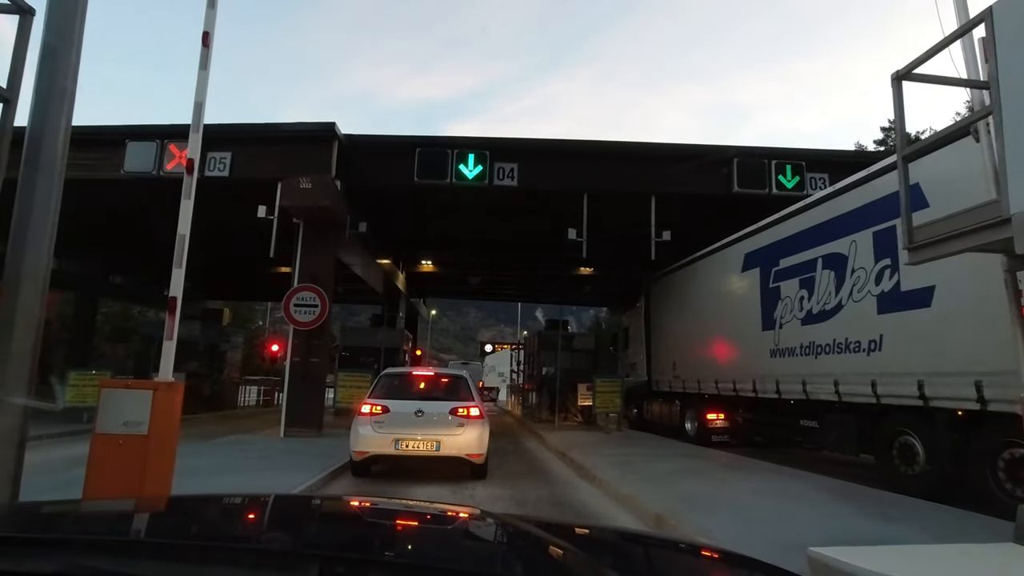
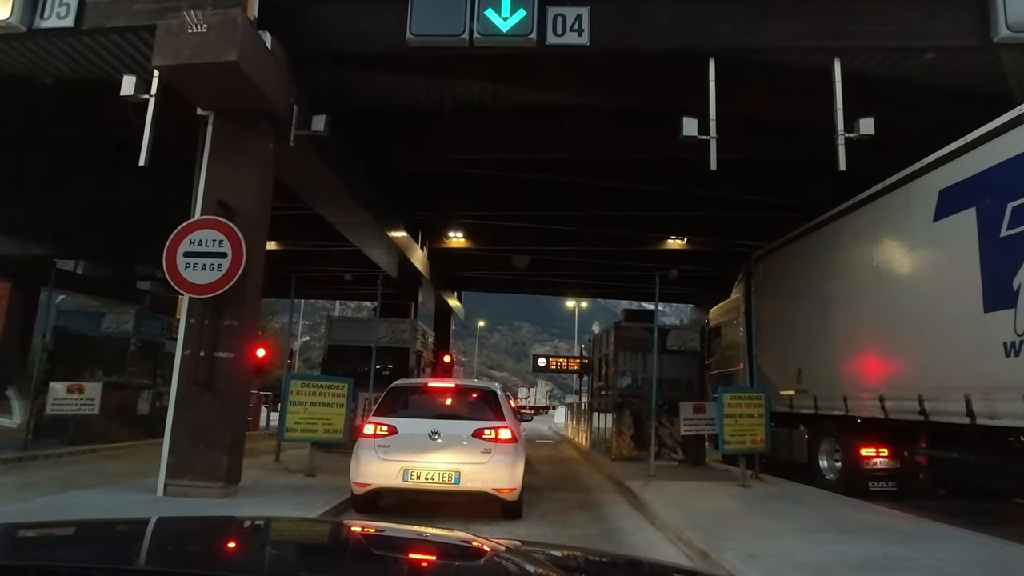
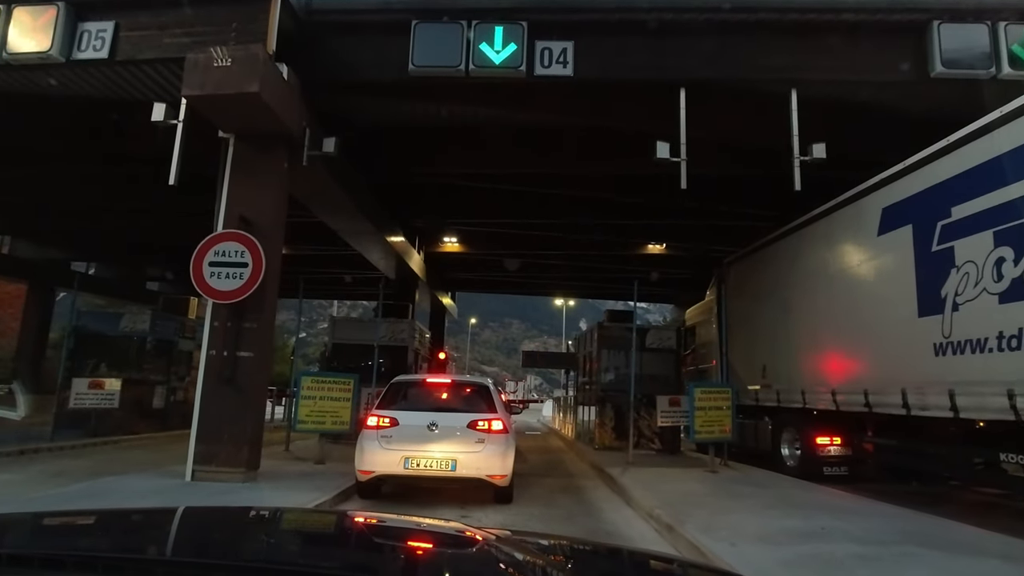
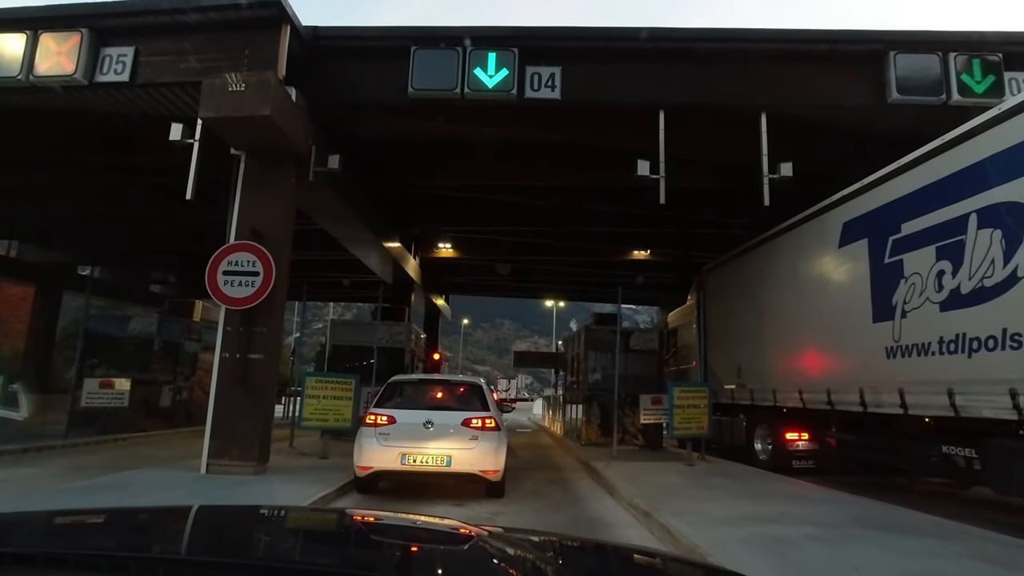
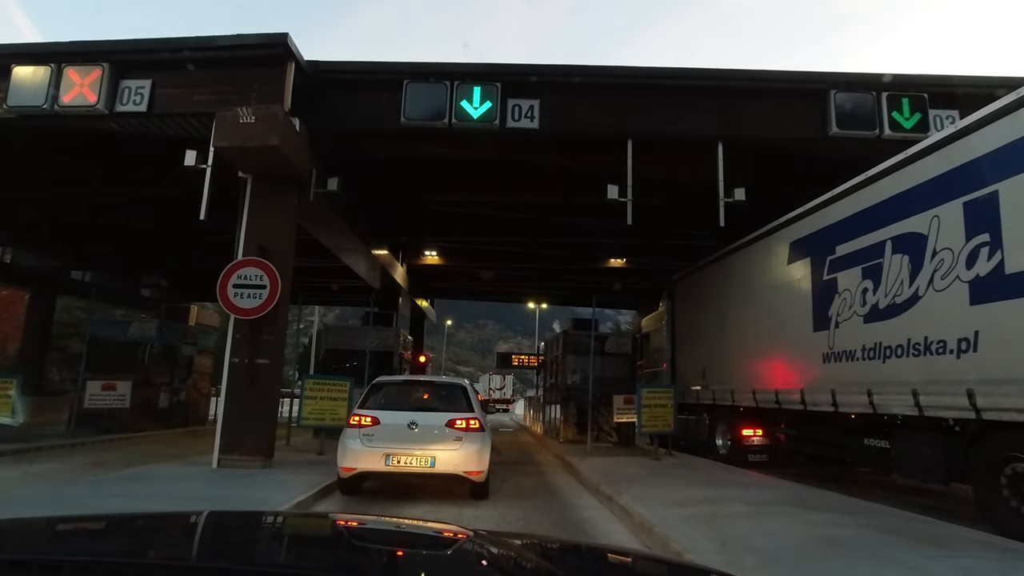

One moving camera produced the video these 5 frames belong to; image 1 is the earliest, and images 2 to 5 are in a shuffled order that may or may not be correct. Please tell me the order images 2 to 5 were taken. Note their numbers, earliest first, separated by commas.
5, 4, 3, 2
